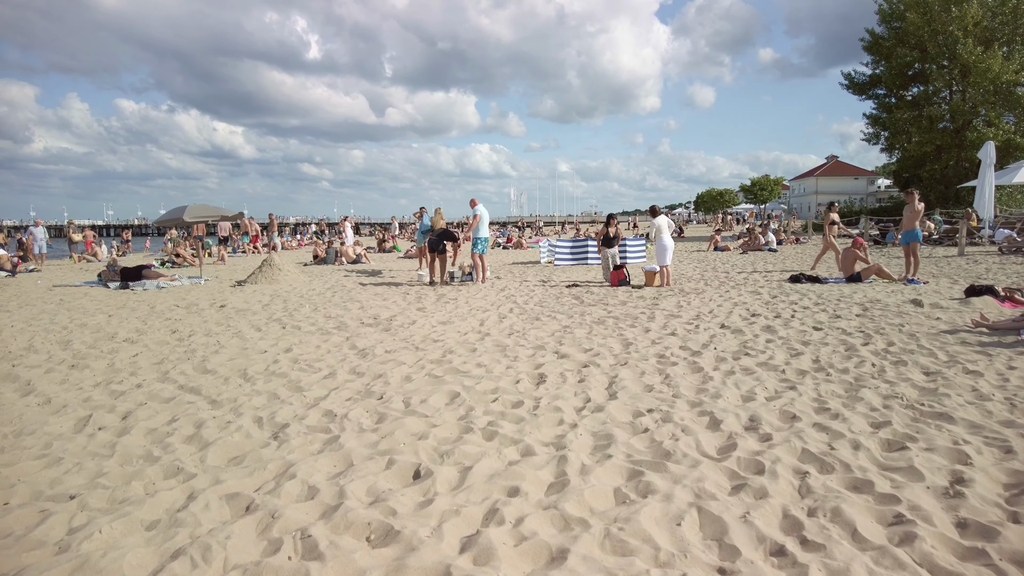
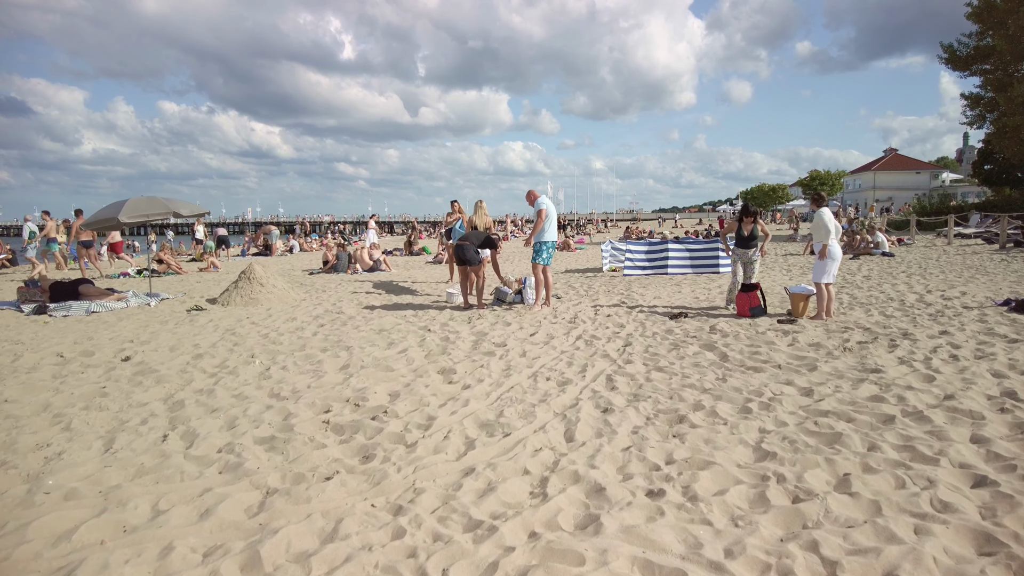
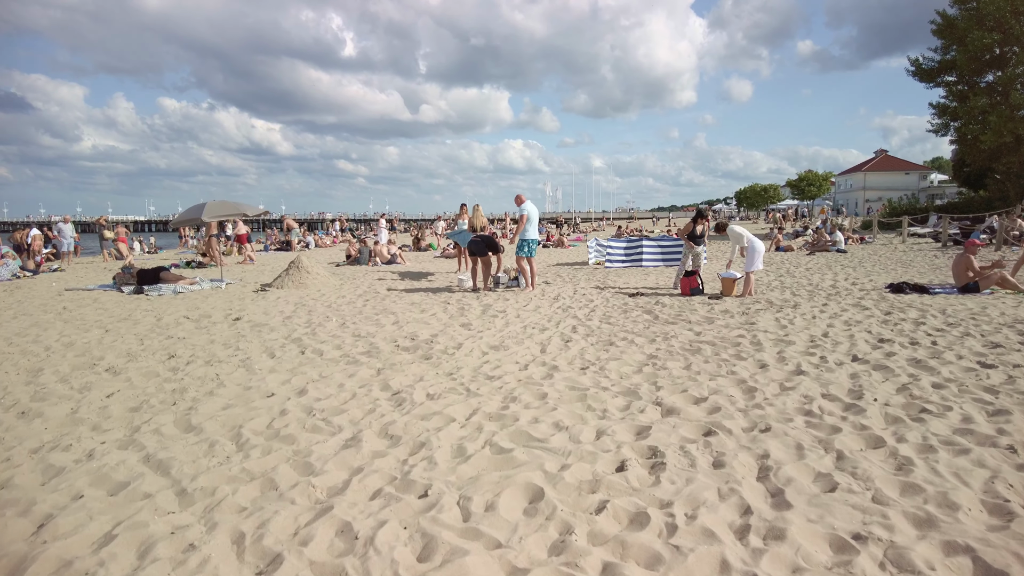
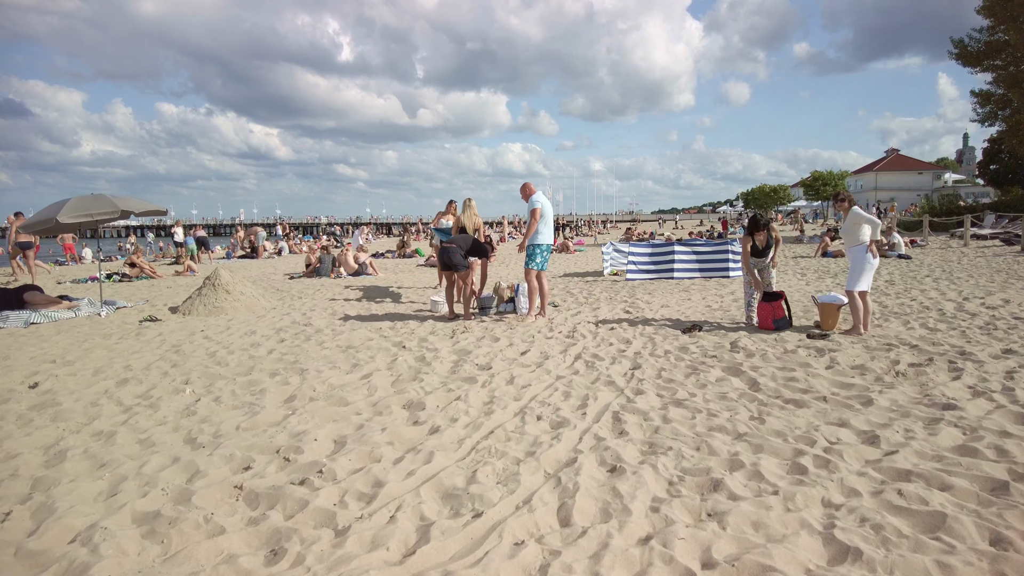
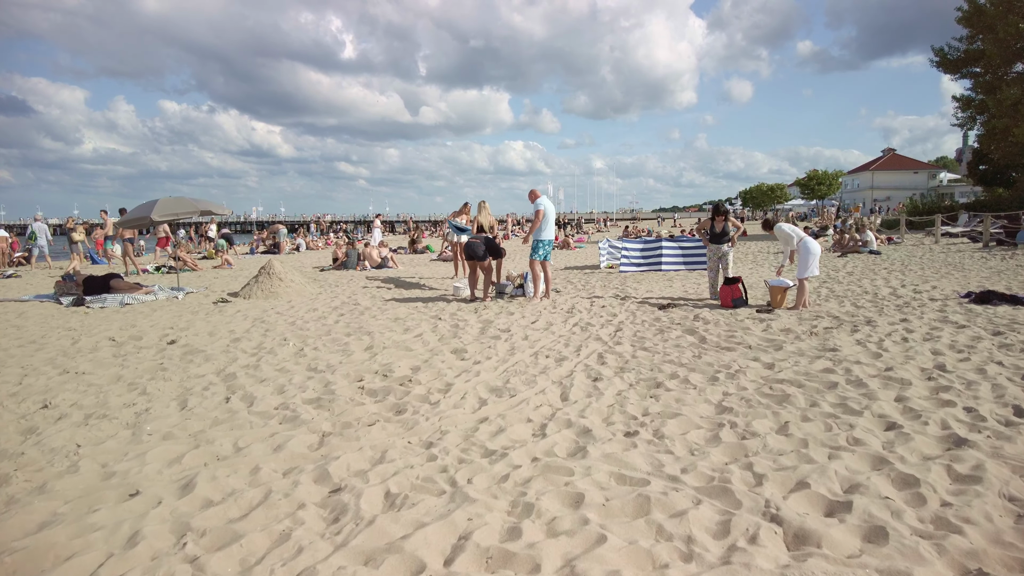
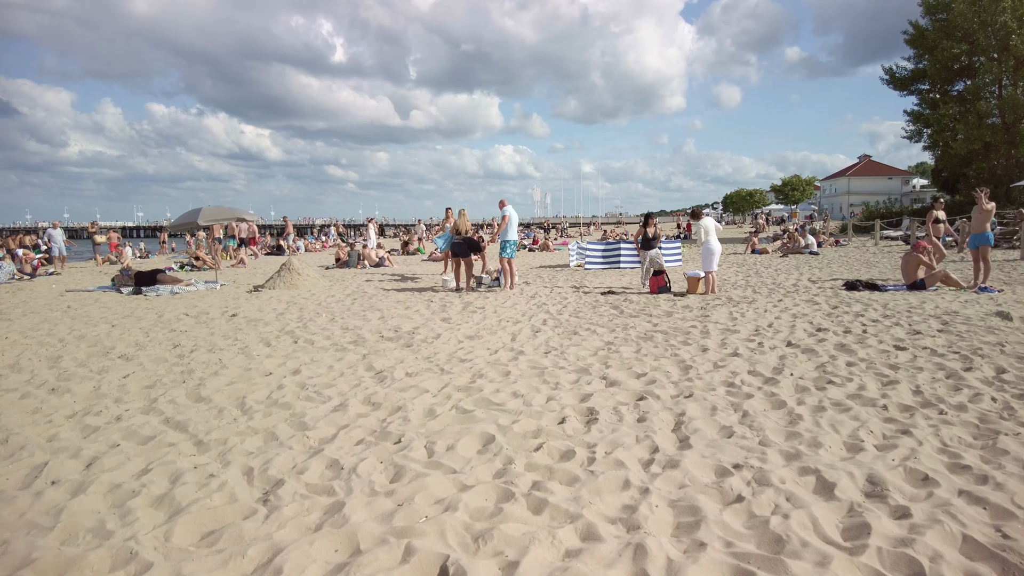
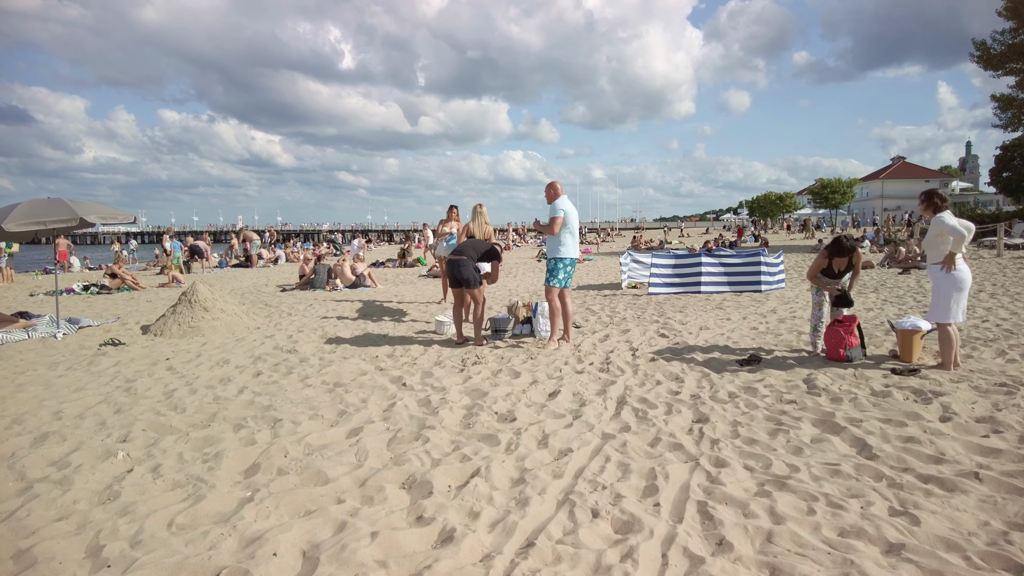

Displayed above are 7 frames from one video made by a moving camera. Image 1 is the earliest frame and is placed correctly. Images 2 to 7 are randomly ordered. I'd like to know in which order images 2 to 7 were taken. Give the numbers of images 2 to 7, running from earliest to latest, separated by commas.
6, 3, 5, 2, 4, 7
